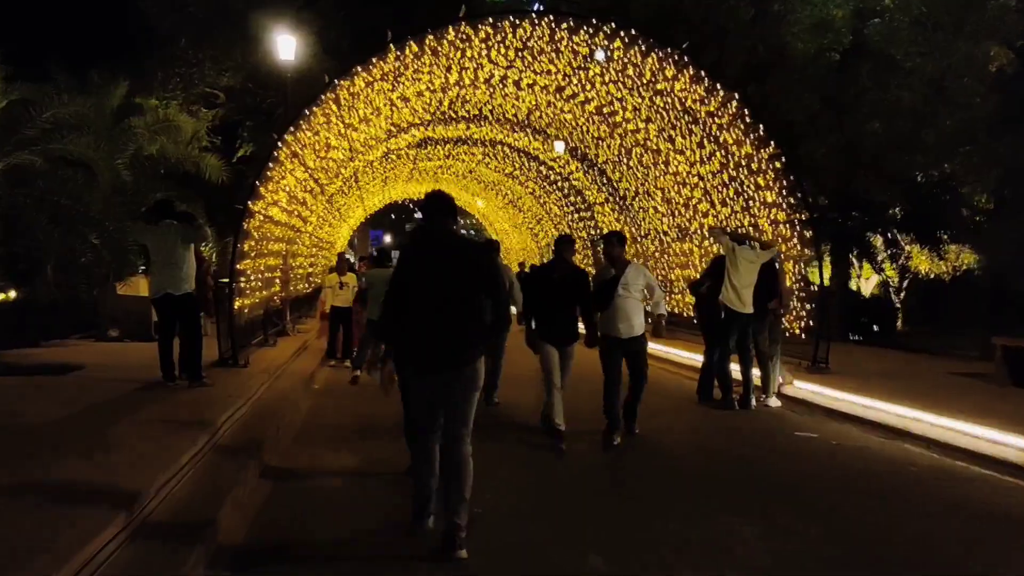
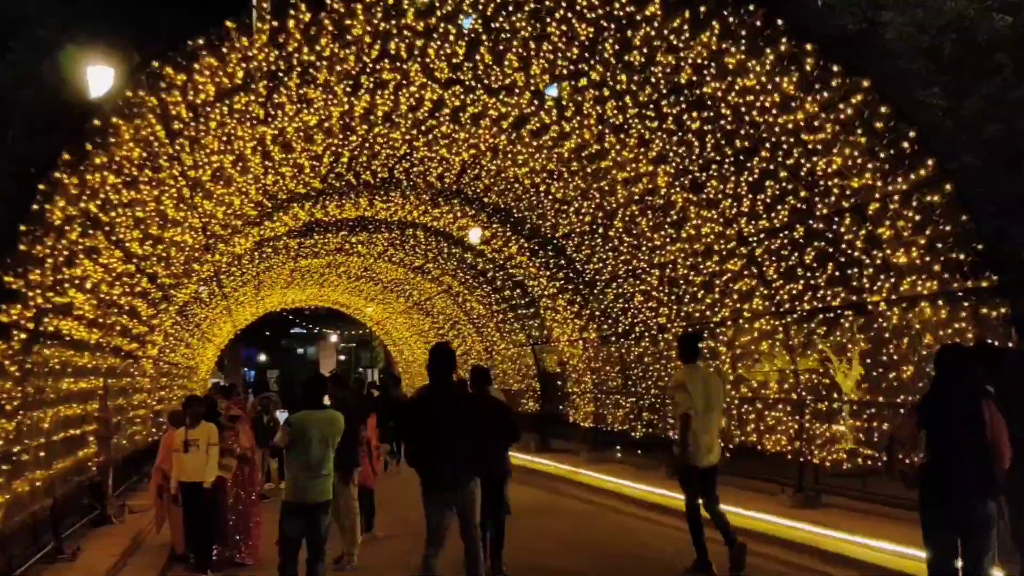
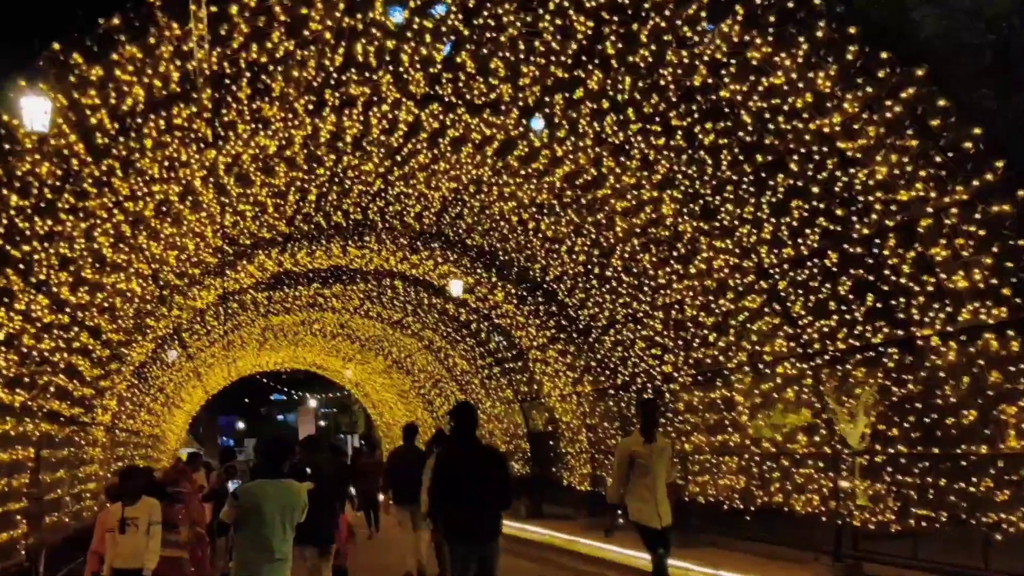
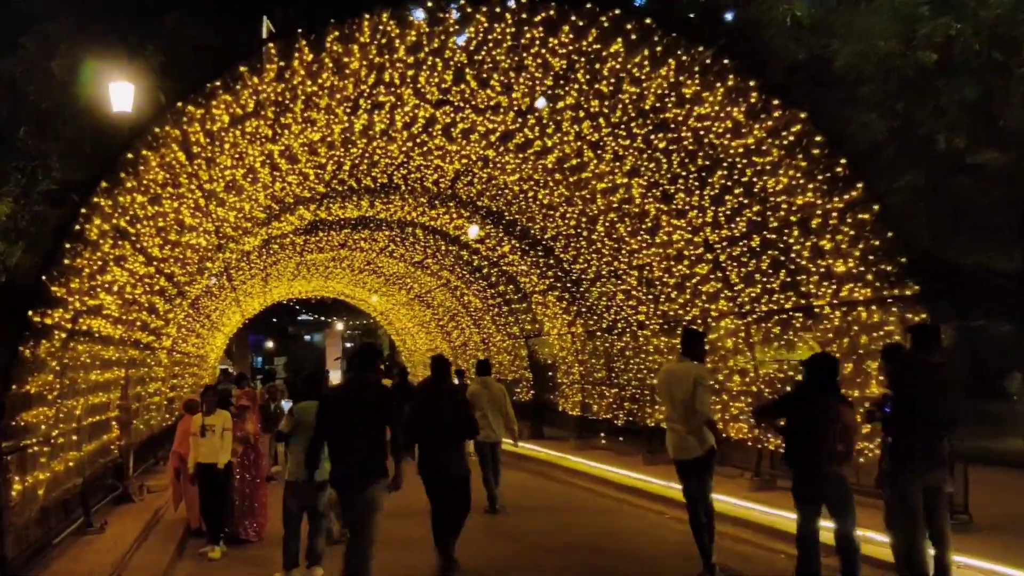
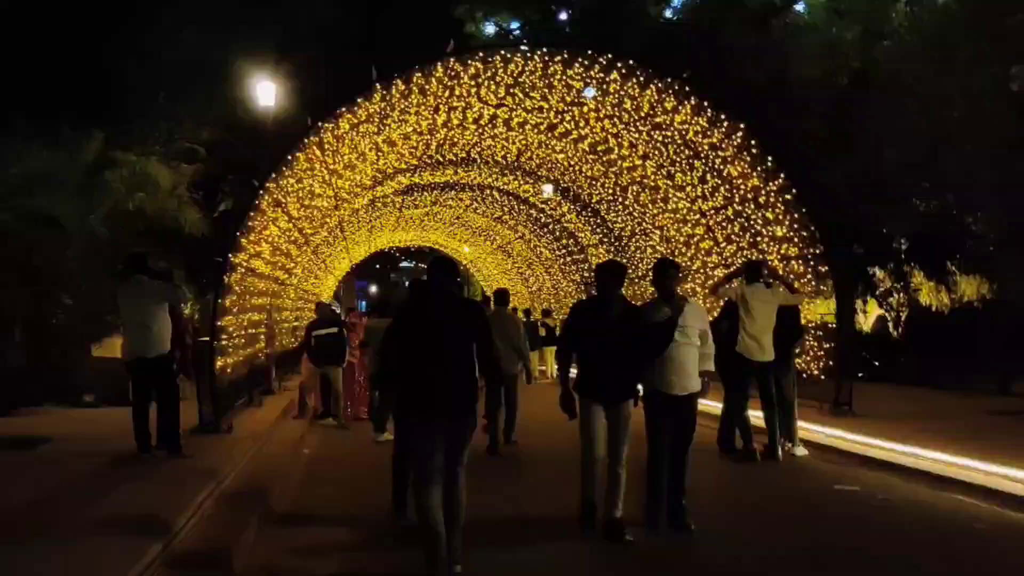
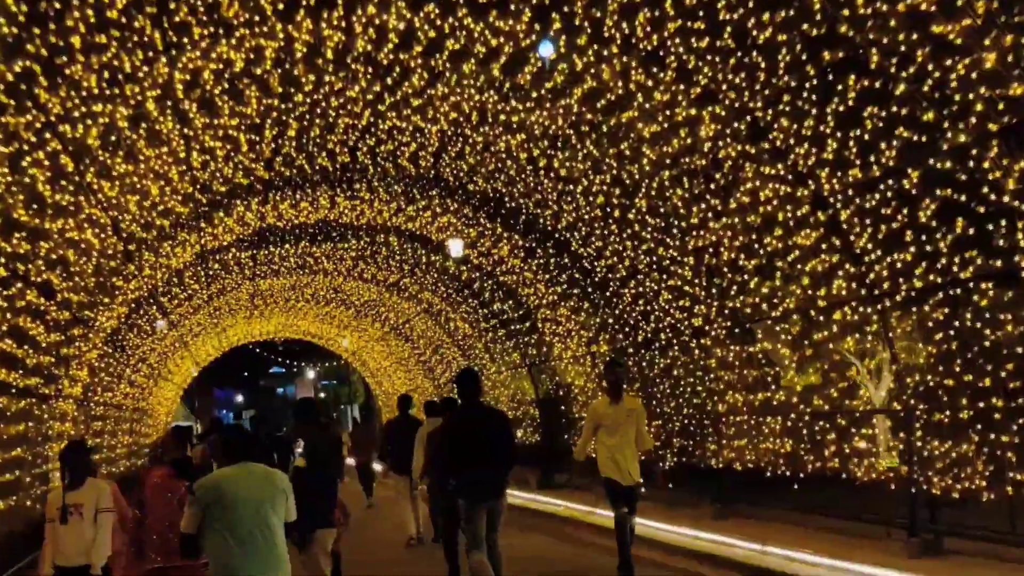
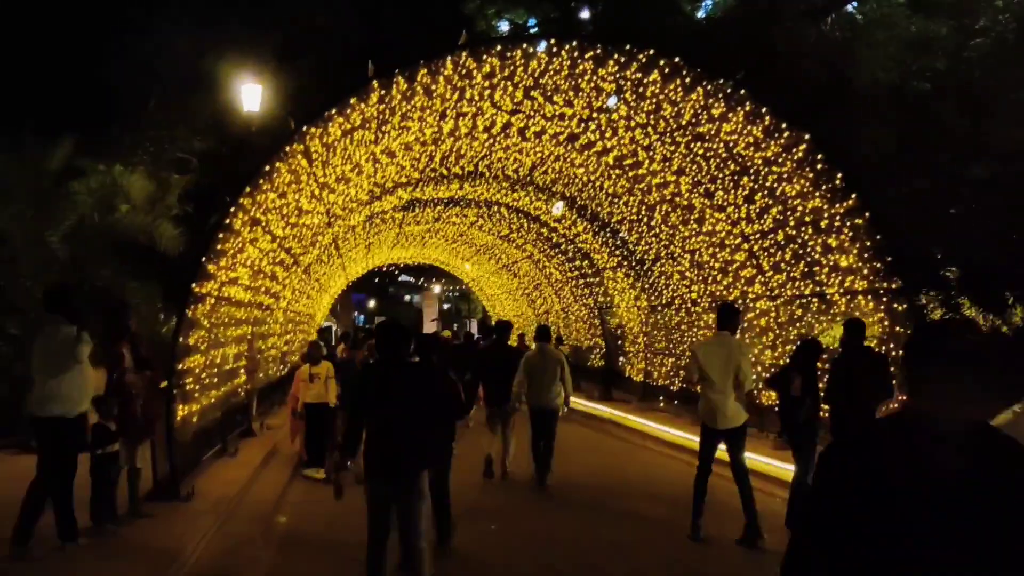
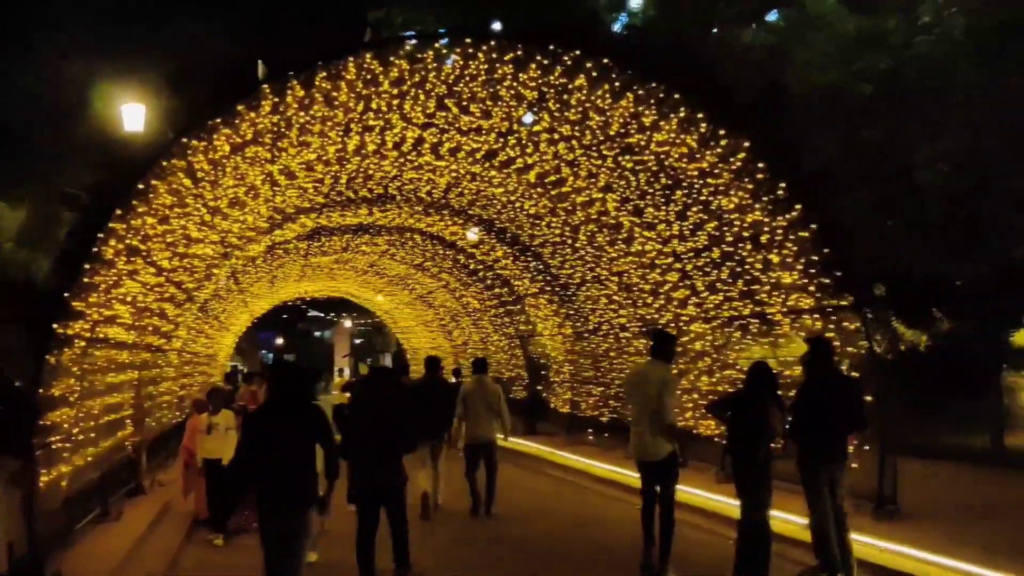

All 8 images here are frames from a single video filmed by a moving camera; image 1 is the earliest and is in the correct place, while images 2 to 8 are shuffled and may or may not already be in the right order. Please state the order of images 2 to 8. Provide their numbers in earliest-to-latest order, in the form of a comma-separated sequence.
5, 7, 8, 4, 2, 3, 6
